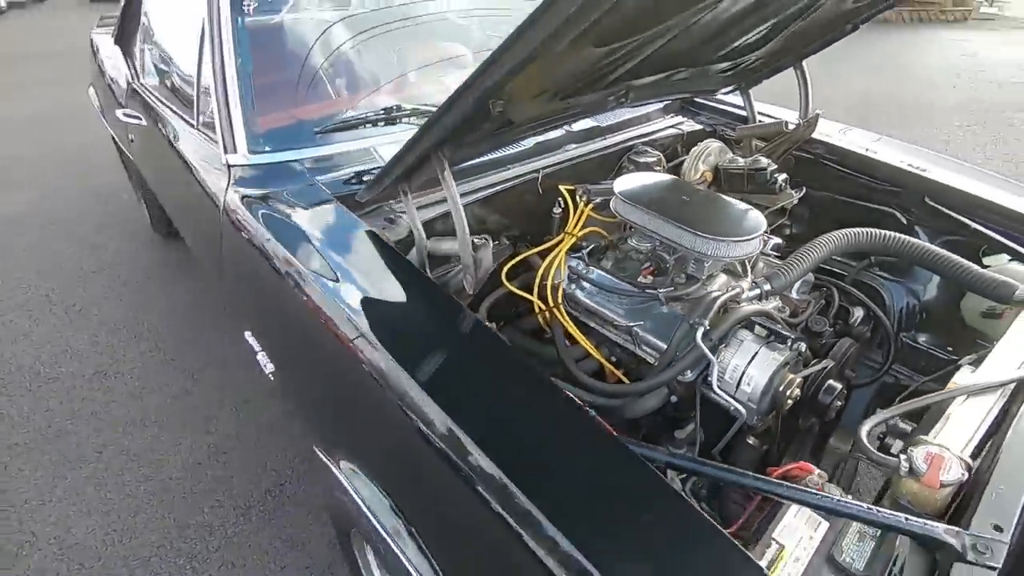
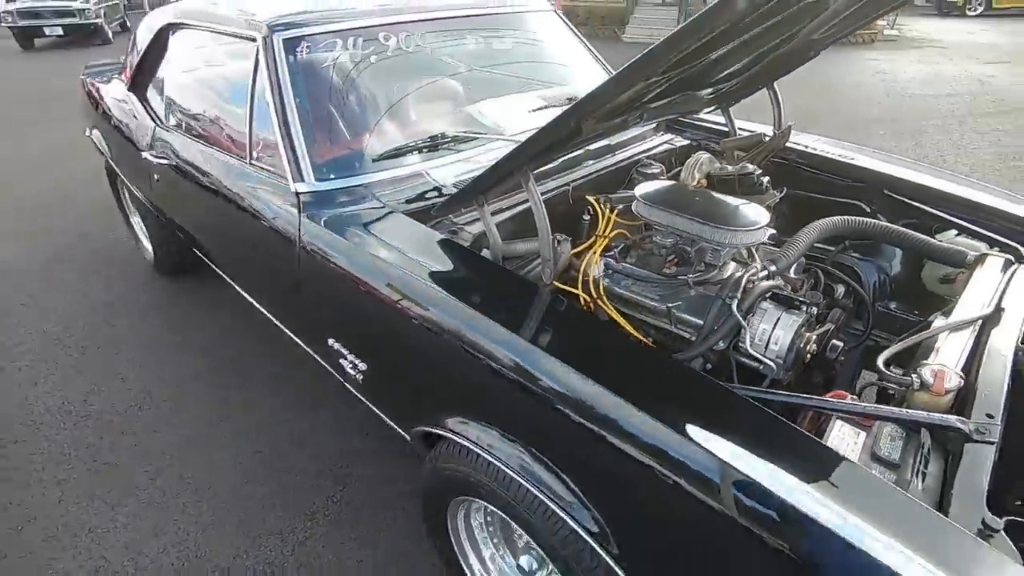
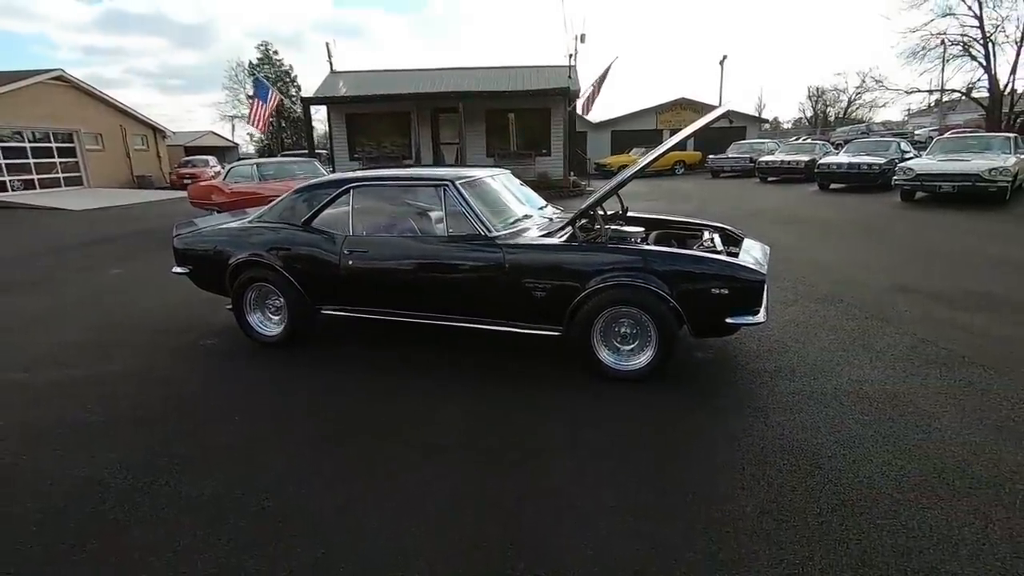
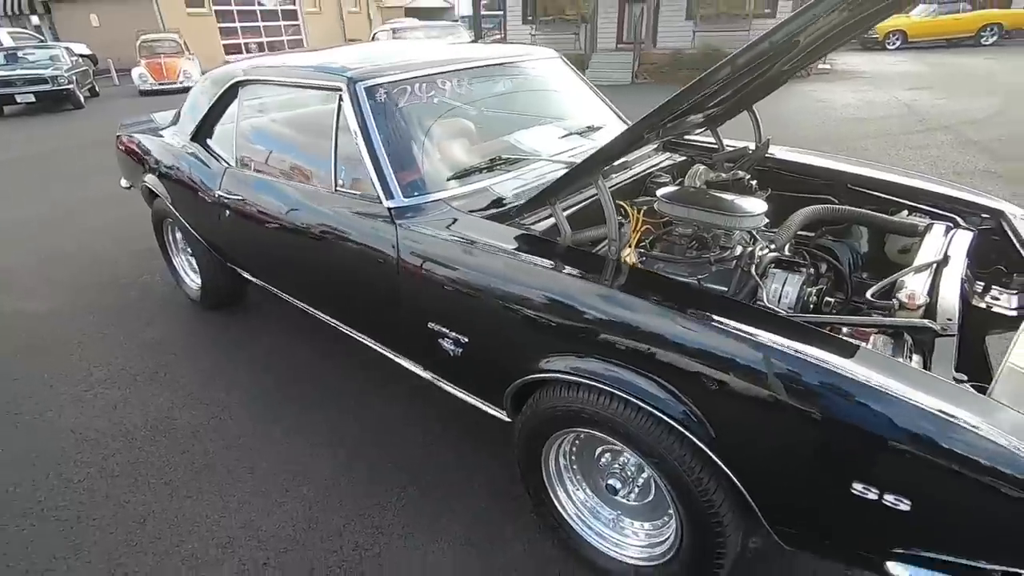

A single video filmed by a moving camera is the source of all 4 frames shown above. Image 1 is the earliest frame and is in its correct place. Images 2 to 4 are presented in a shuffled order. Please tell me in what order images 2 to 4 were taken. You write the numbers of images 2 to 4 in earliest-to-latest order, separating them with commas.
2, 4, 3
